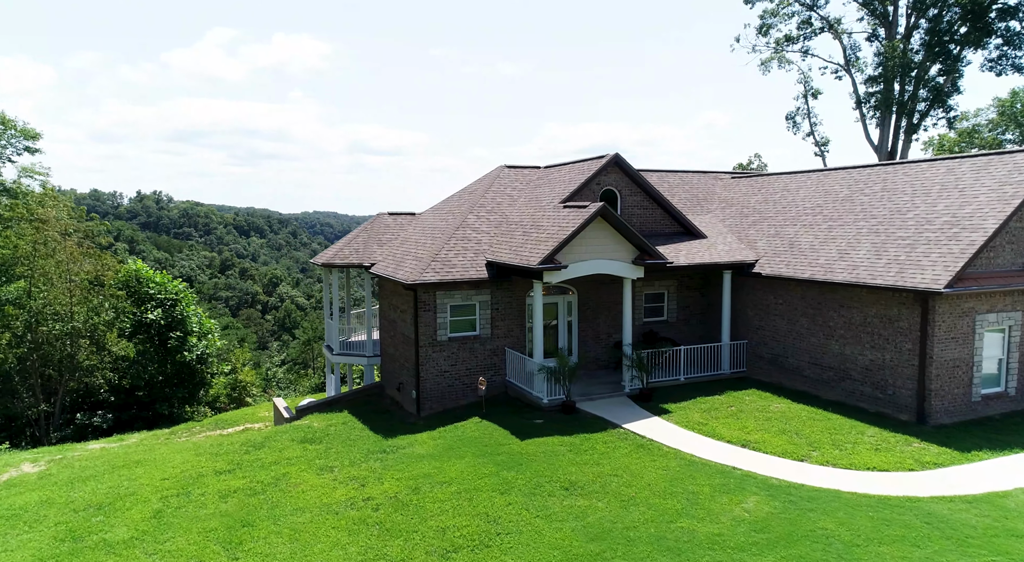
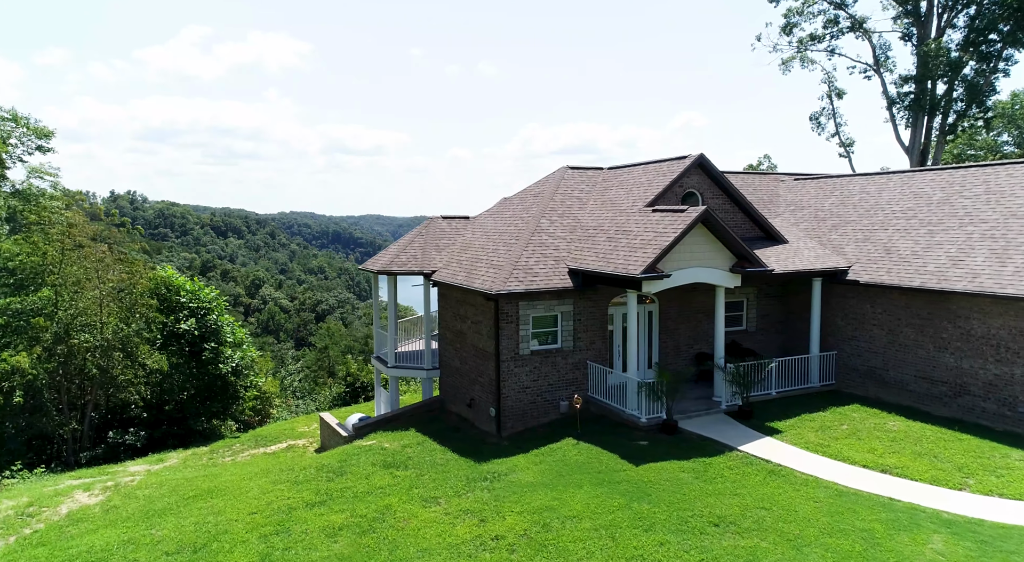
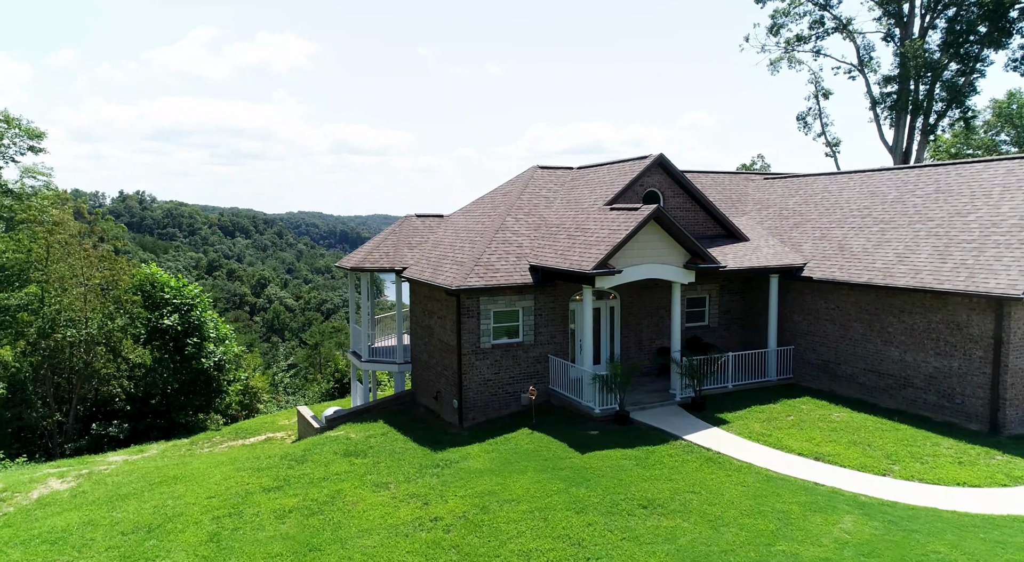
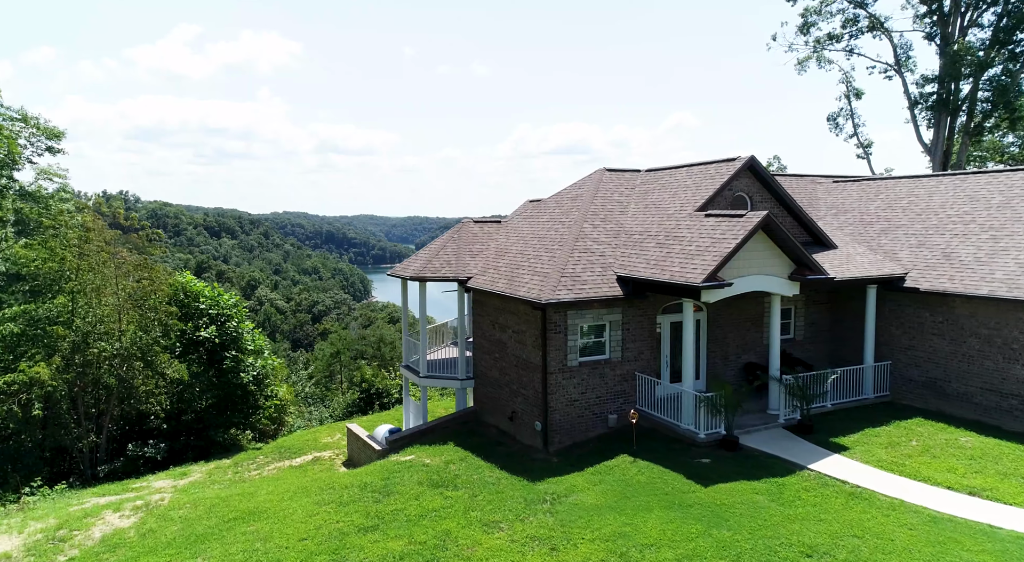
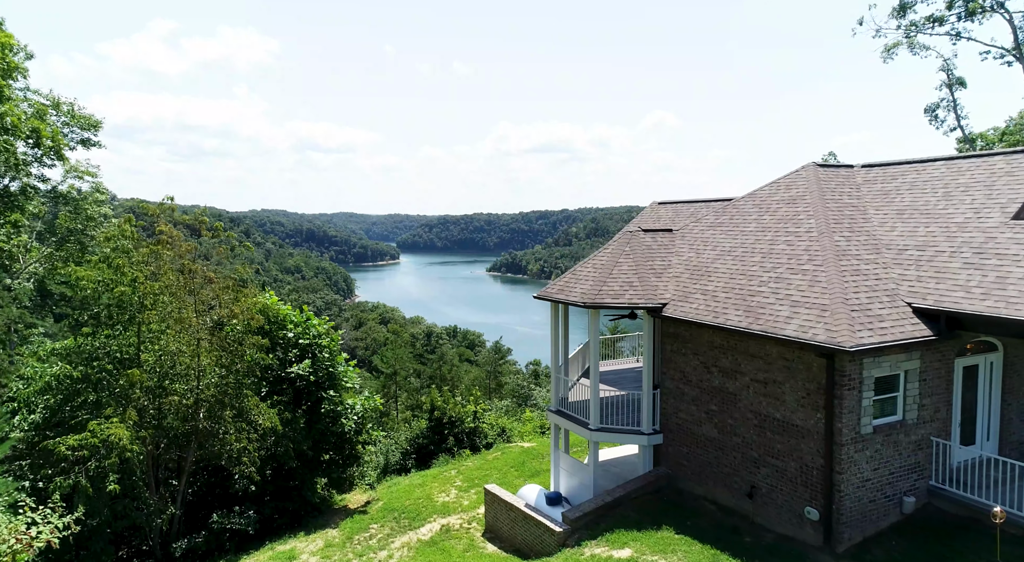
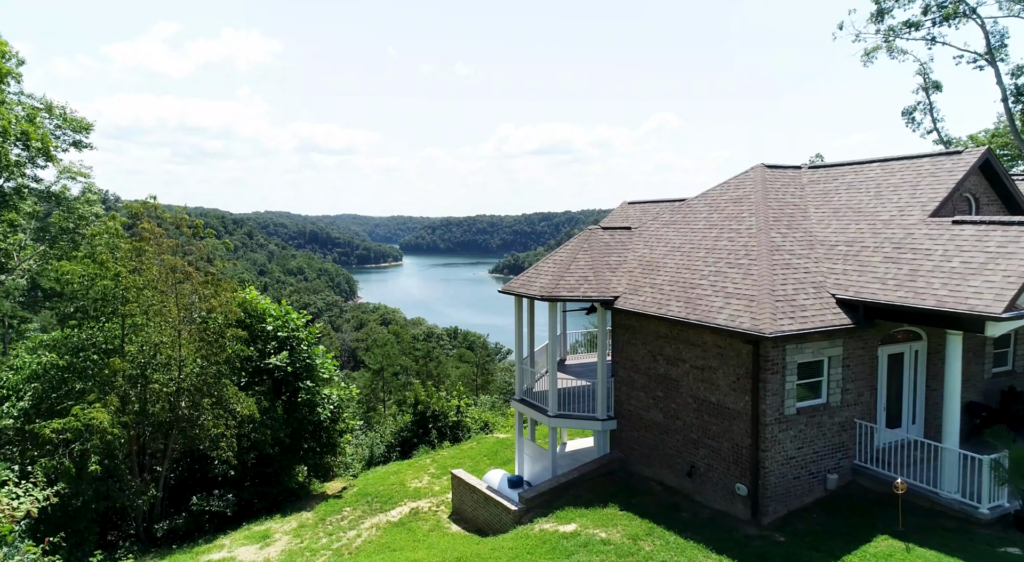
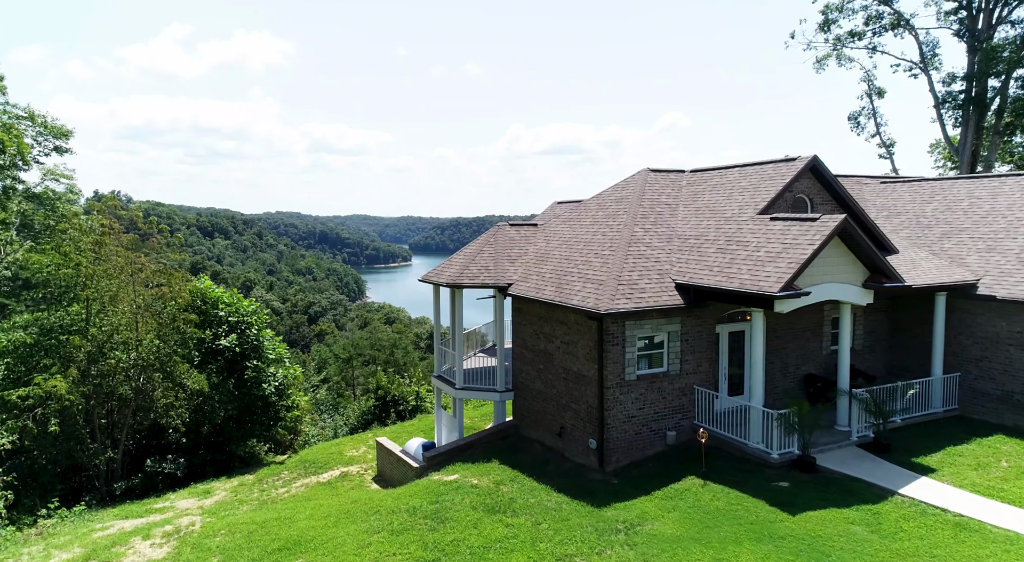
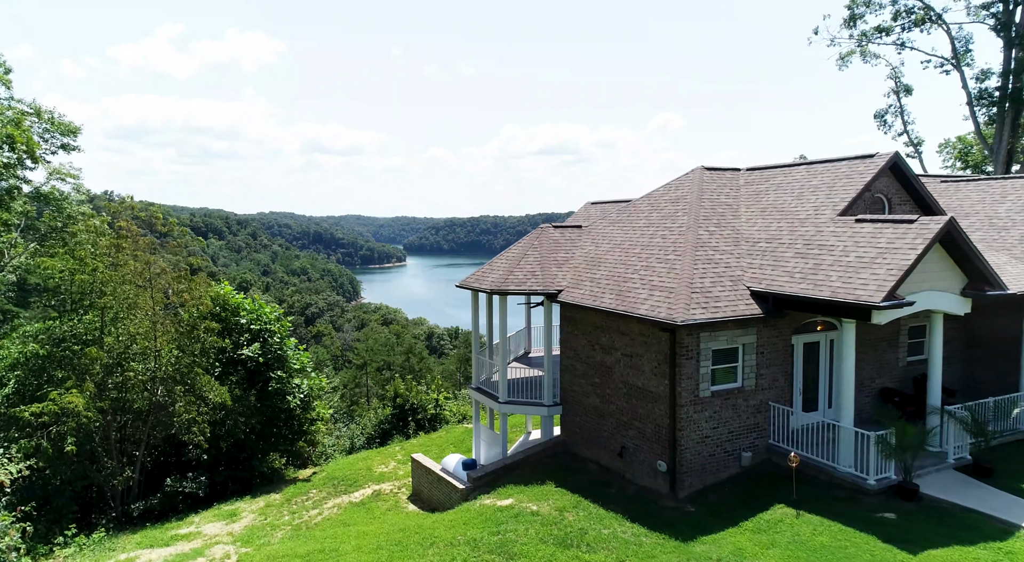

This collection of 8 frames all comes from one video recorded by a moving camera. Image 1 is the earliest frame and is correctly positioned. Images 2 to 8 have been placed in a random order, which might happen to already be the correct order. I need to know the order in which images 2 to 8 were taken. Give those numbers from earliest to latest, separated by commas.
3, 2, 4, 7, 8, 6, 5
